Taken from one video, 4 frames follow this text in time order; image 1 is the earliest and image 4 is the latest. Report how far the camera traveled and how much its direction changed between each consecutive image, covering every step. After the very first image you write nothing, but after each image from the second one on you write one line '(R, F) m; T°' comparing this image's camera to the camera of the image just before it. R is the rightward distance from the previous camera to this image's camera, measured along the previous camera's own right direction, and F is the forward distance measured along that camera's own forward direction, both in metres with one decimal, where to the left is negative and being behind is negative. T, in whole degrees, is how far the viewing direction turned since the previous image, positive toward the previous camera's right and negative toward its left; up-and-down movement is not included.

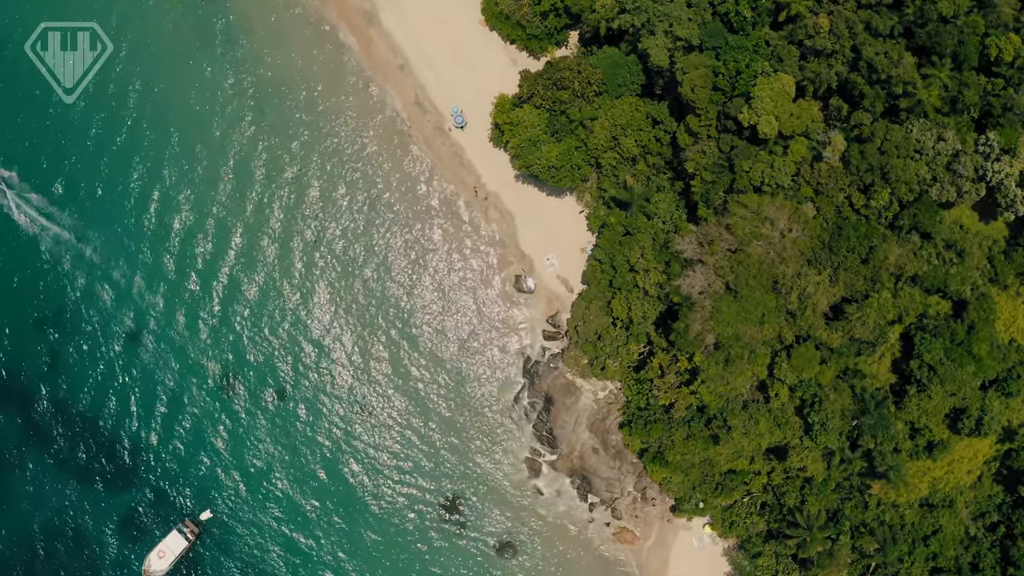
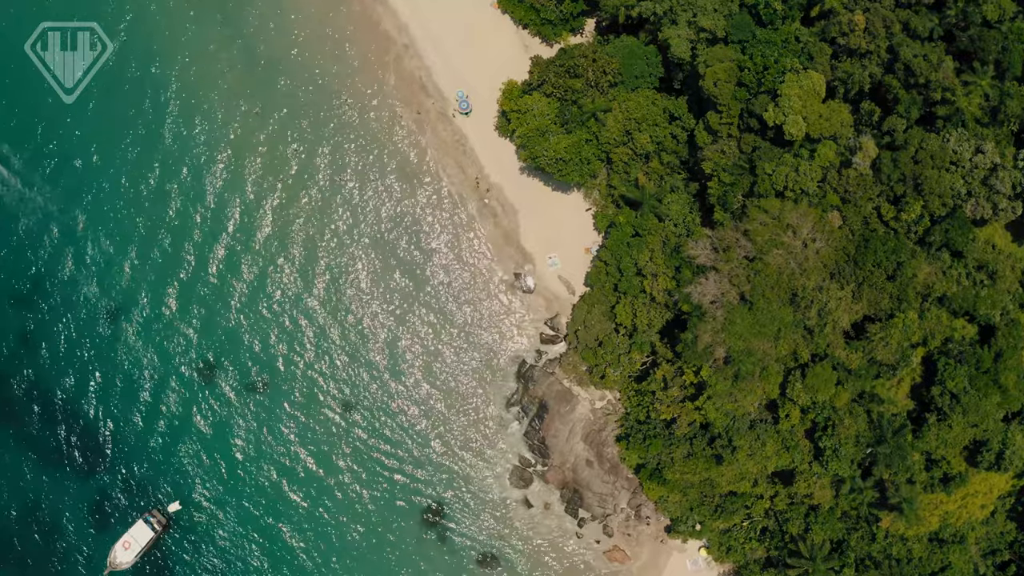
(+0.1, +2.2) m; 0°
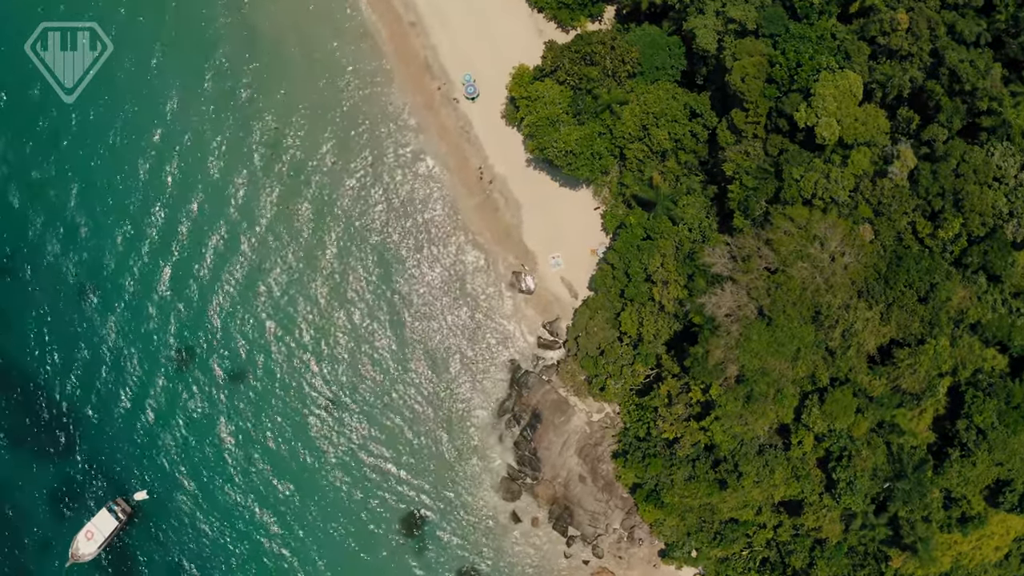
(+0.1, +2.3) m; 0°
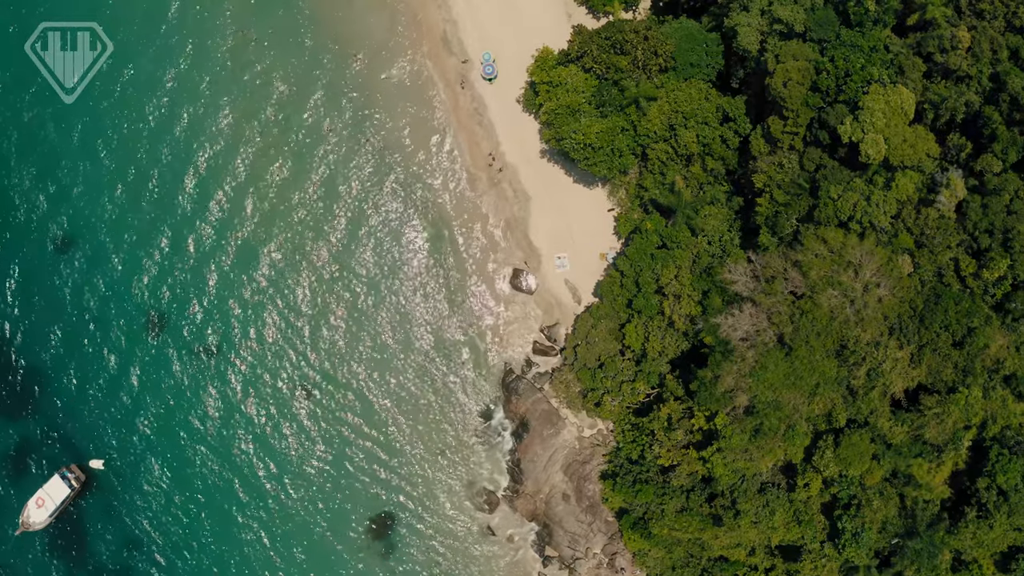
(+0.1, +2.3) m; 0°
